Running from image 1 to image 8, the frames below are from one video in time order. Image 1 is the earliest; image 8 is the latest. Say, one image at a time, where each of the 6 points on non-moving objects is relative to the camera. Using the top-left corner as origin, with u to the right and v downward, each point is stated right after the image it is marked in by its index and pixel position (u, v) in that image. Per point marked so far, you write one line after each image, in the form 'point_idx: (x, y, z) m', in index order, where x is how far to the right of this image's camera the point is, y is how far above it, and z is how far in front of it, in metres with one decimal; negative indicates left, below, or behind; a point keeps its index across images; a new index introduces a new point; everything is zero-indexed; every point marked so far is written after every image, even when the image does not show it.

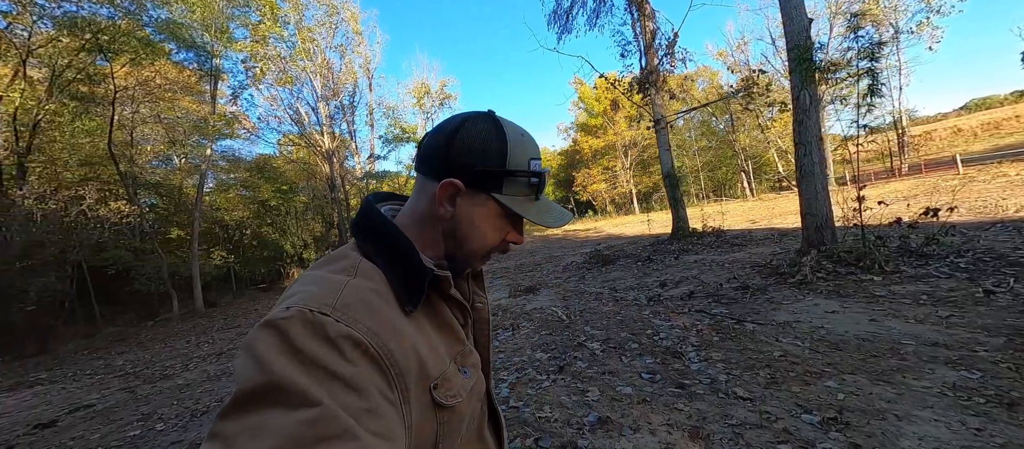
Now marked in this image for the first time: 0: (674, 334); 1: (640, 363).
0: (+2.1, -1.4, +4.9) m
1: (+1.4, -1.6, +4.2) m
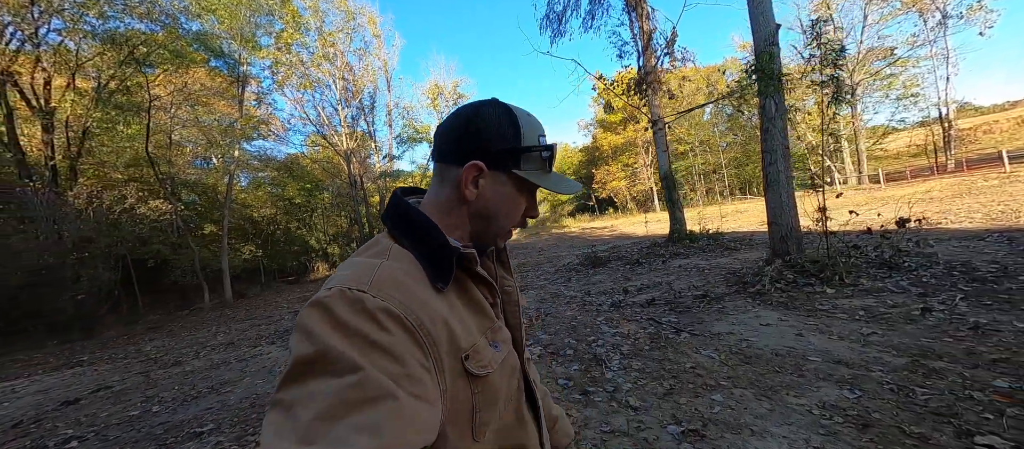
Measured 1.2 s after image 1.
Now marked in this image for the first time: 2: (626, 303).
0: (+1.3, -1.6, +5.1) m
1: (+0.6, -1.7, +4.4) m
2: (+2.0, -1.4, +6.8) m
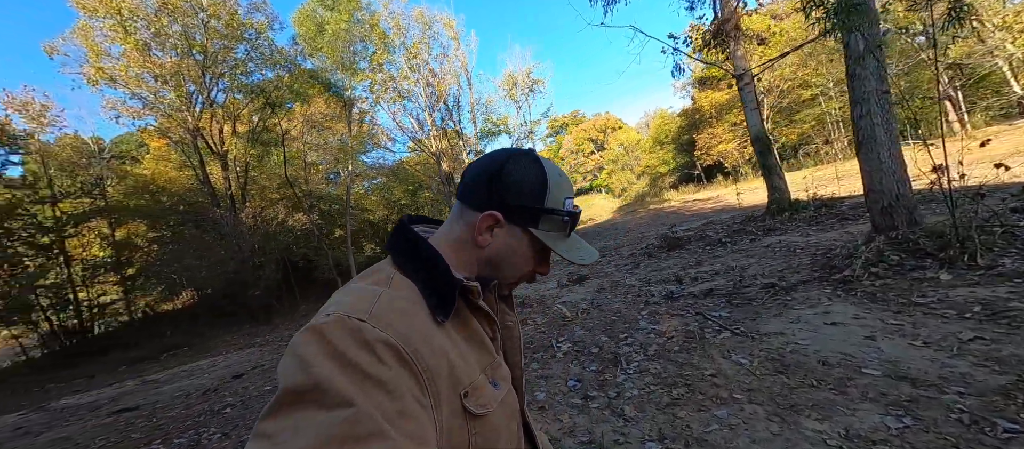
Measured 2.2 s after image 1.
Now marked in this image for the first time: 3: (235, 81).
0: (+1.6, -1.5, +4.8) m
1: (+0.8, -1.7, +4.4) m
2: (+2.8, -1.1, +6.2) m
3: (-13.3, +6.9, +18.0) m
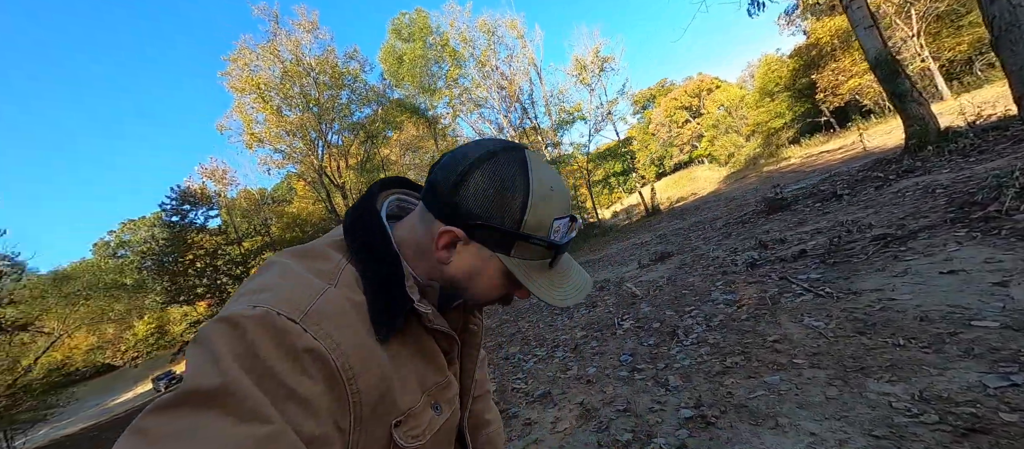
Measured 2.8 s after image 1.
0: (+2.3, -1.0, +4.4) m
1: (+1.4, -1.4, +4.2) m
2: (+3.7, -0.5, +5.4) m
3: (-9.6, +5.8, +21.1) m
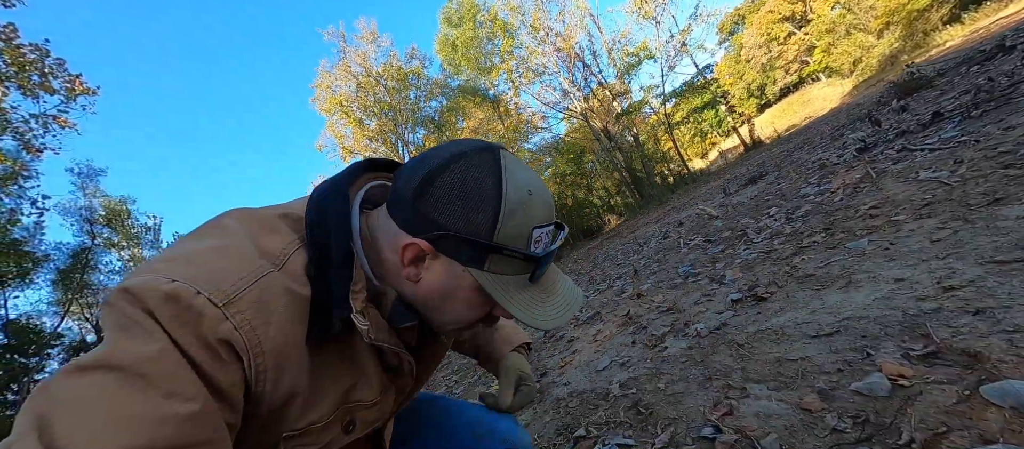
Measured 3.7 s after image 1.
0: (+2.7, +0.2, +3.6) m
1: (+1.8, -0.3, +3.7) m
2: (+4.2, +1.0, +4.2) m
3: (-5.8, +6.3, +22.5) m
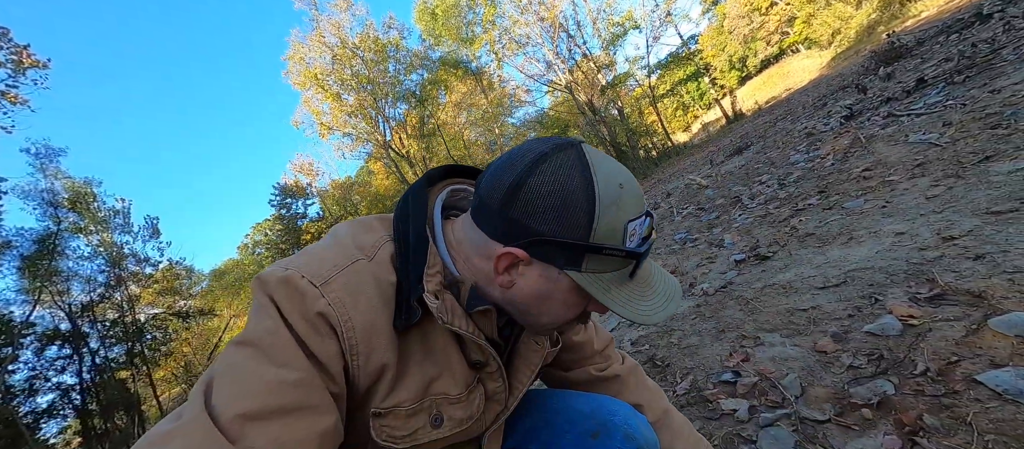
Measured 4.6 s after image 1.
0: (+2.7, +0.5, +3.7) m
1: (+1.8, 0.0, +3.8) m
2: (+4.1, +1.4, +4.4) m
3: (-6.8, +7.6, +21.8) m
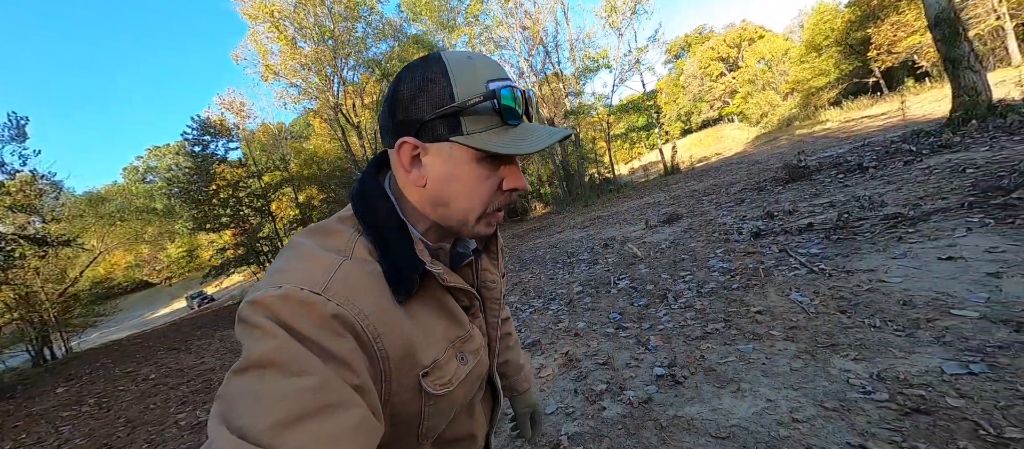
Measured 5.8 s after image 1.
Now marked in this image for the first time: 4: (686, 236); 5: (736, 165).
0: (+2.3, -0.6, +4.5) m
1: (+1.3, -0.9, +4.4) m
2: (+3.7, -0.1, +5.4) m
3: (-8.4, +9.1, +20.6) m
4: (+3.2, -0.2, +7.0) m
5: (+11.7, +3.1, +19.4) m
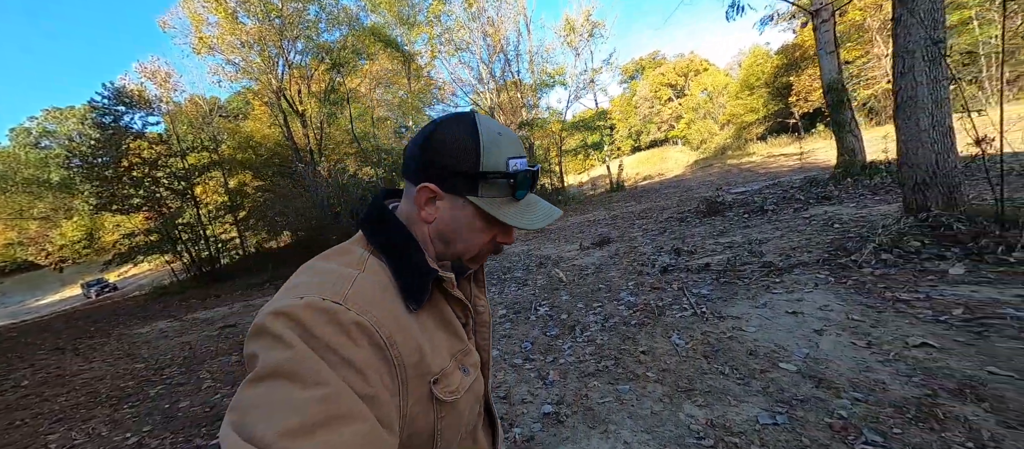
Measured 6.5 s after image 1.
0: (+1.3, -1.1, +4.9) m
1: (+0.4, -1.3, +4.7) m
2: (+2.7, -0.7, +6.0) m
3: (-10.7, +9.4, +19.5) m
4: (+1.9, -0.7, +7.5) m
5: (+8.9, +2.0, +21.0) m
